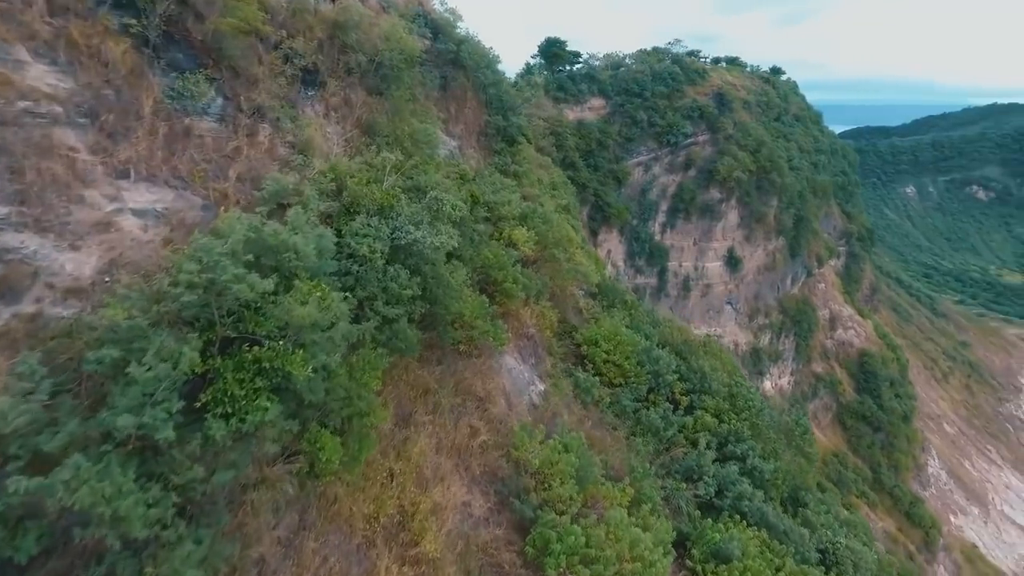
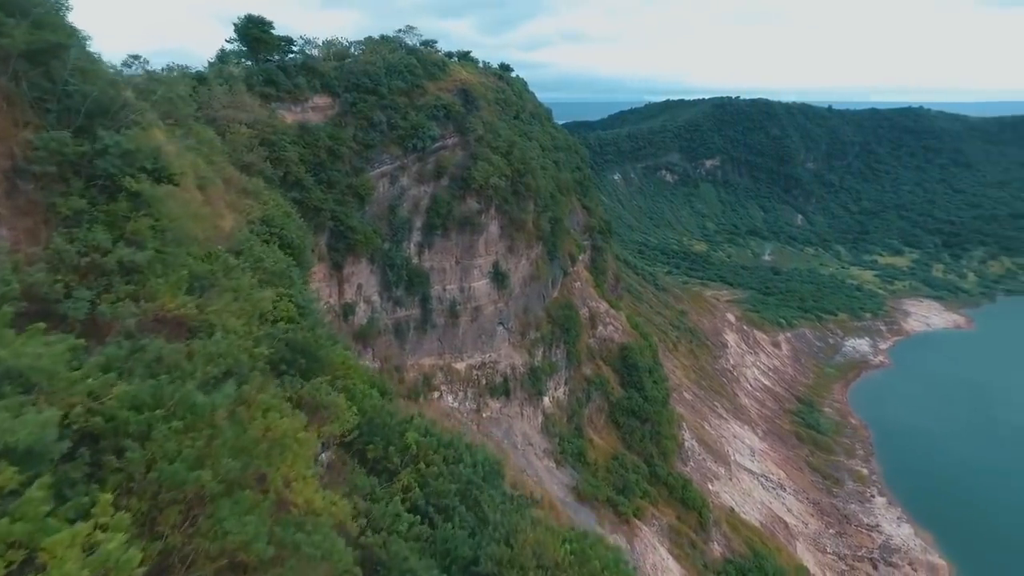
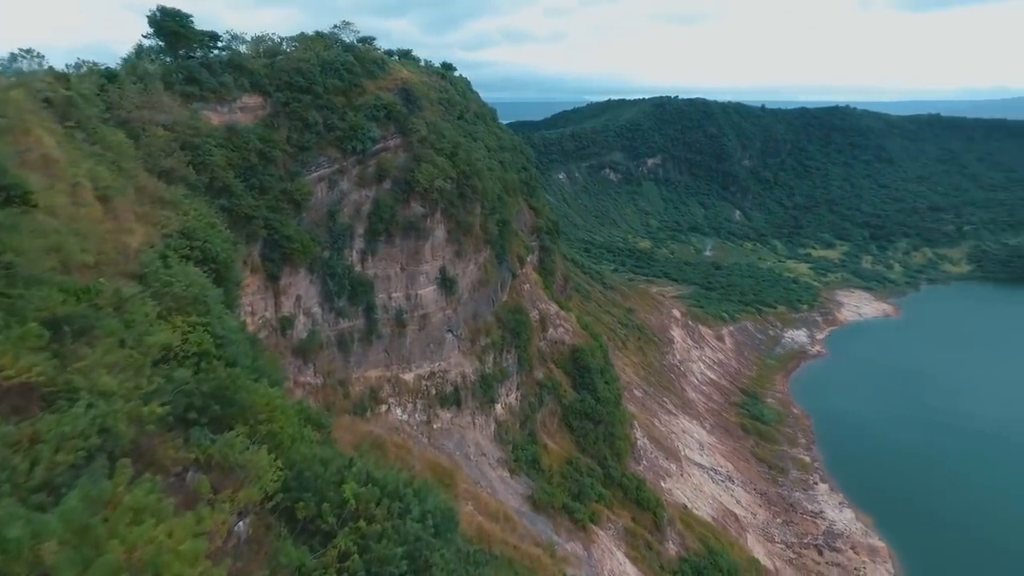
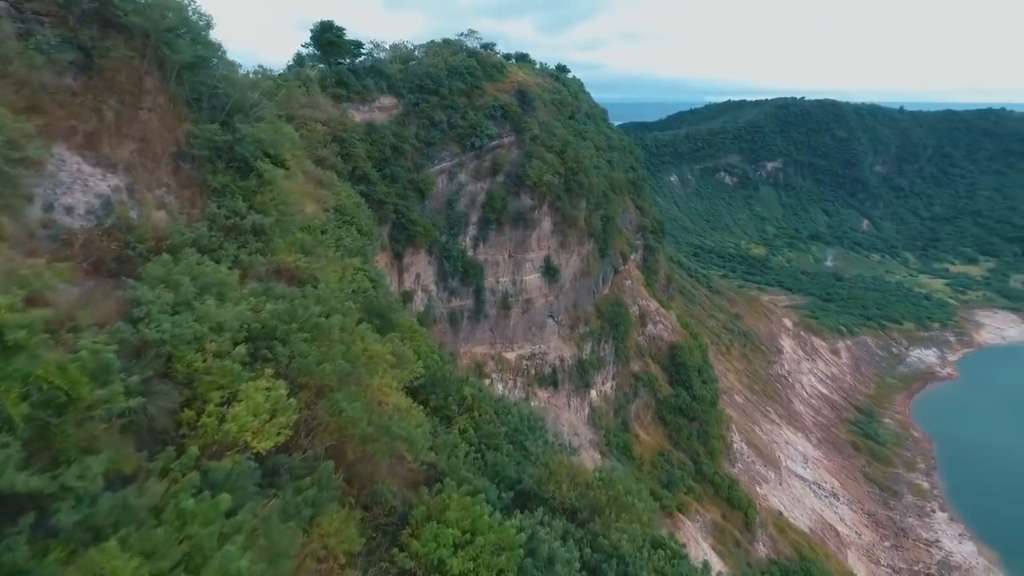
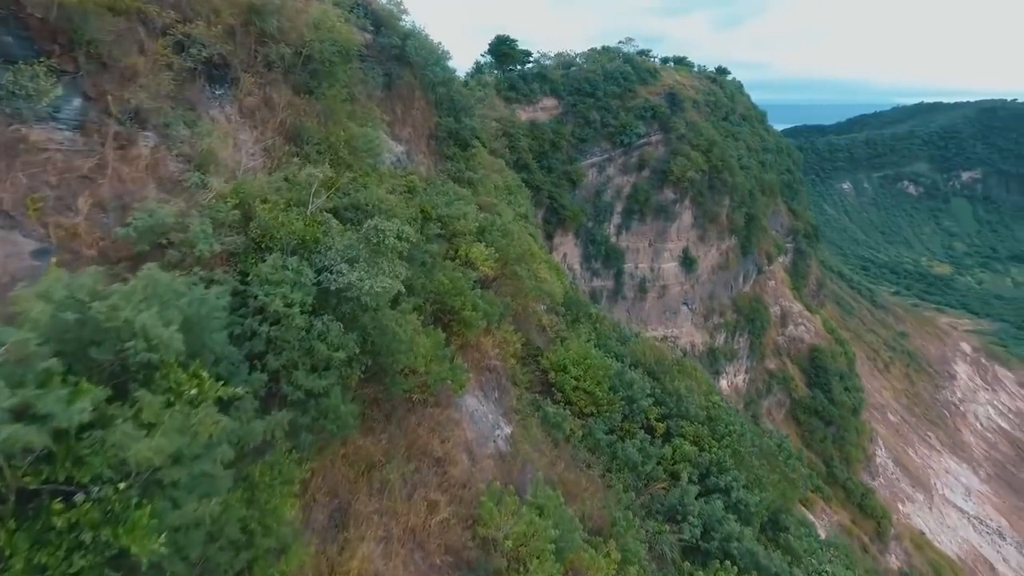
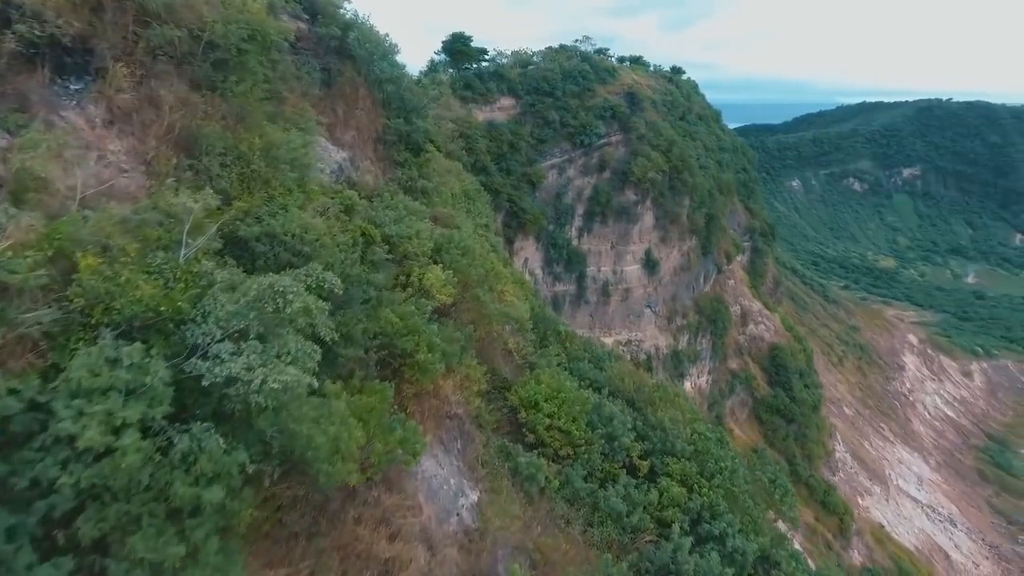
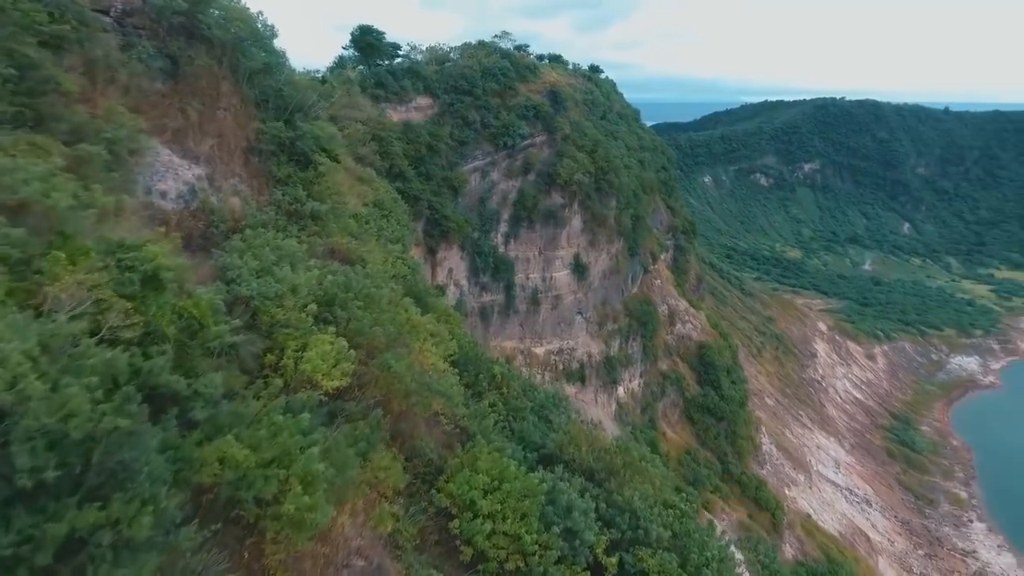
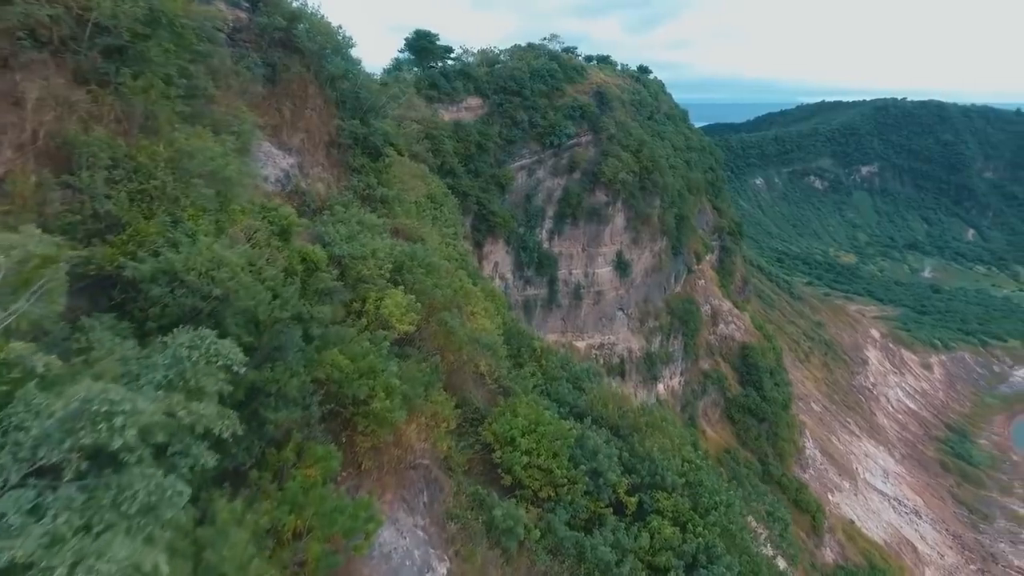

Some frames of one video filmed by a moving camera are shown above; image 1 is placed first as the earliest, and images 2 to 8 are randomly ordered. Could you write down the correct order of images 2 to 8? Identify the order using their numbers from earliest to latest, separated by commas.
5, 6, 8, 7, 4, 2, 3
